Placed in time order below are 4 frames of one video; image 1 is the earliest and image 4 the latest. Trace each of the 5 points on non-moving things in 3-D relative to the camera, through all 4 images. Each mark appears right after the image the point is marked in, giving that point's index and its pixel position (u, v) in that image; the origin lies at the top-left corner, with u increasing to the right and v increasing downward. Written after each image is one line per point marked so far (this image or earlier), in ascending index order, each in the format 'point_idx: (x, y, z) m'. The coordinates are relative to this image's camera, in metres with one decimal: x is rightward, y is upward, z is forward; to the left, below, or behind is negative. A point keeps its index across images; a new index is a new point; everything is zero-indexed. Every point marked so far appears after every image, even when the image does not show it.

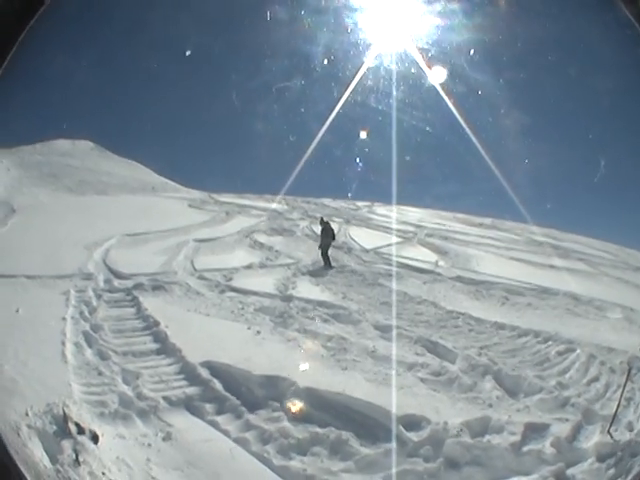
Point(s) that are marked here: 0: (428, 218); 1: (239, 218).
0: (+1.6, +0.4, +11.6) m
1: (-1.2, +0.3, +10.9) m
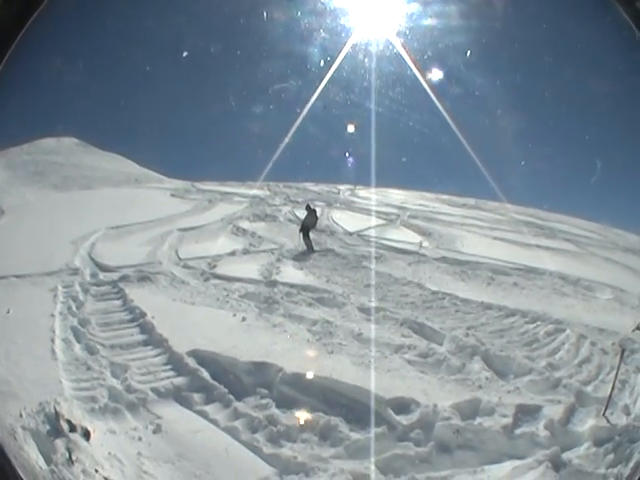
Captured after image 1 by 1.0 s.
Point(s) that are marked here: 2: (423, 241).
0: (+1.4, +0.7, +11.4) m
1: (-1.4, +0.5, +10.5) m
2: (+1.3, 0.0, +9.5) m
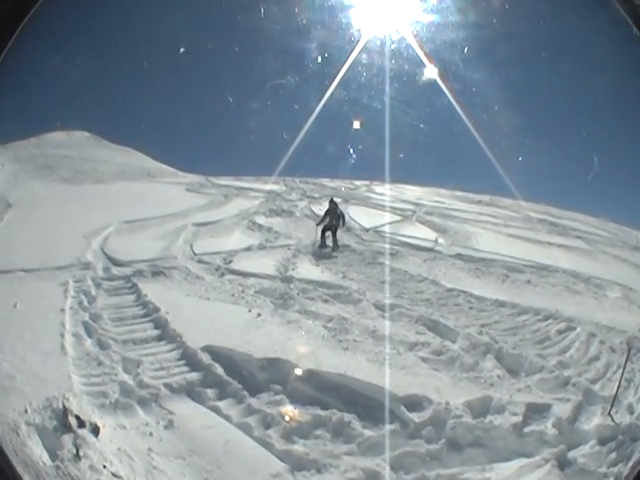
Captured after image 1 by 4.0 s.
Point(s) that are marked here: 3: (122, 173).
0: (+1.7, +0.7, +11.5) m
1: (-1.2, +0.6, +10.5) m
2: (+1.6, 0.0, +9.5) m
3: (-3.1, +1.1, +11.8) m
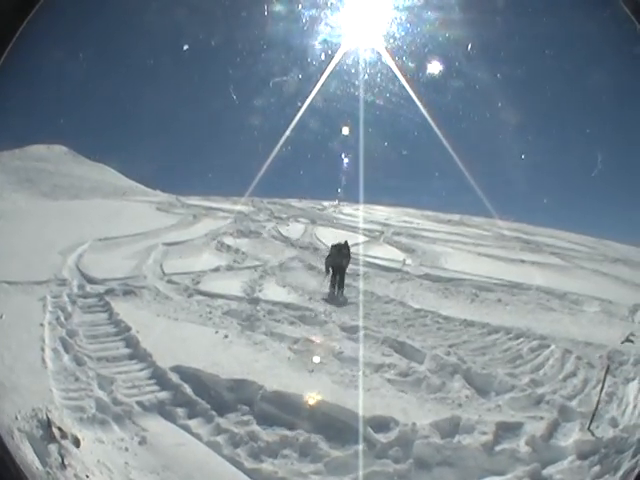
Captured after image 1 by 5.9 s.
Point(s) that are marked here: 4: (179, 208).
0: (+1.2, +0.4, +11.5) m
1: (-1.7, +0.2, +10.6) m
2: (+1.0, -0.3, +9.6) m
3: (-3.6, +0.8, +11.9) m
4: (-2.2, +0.5, +11.5) m
